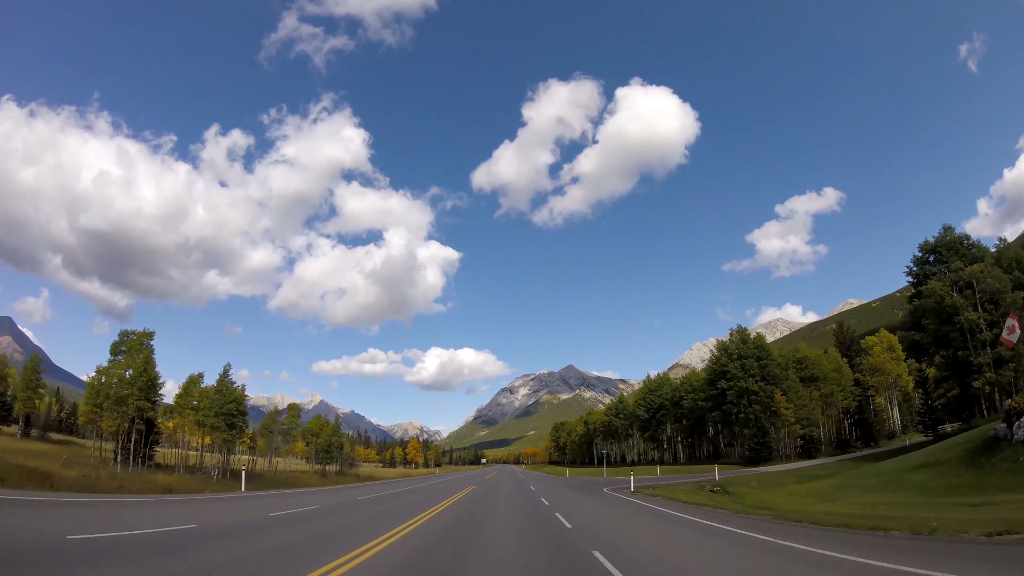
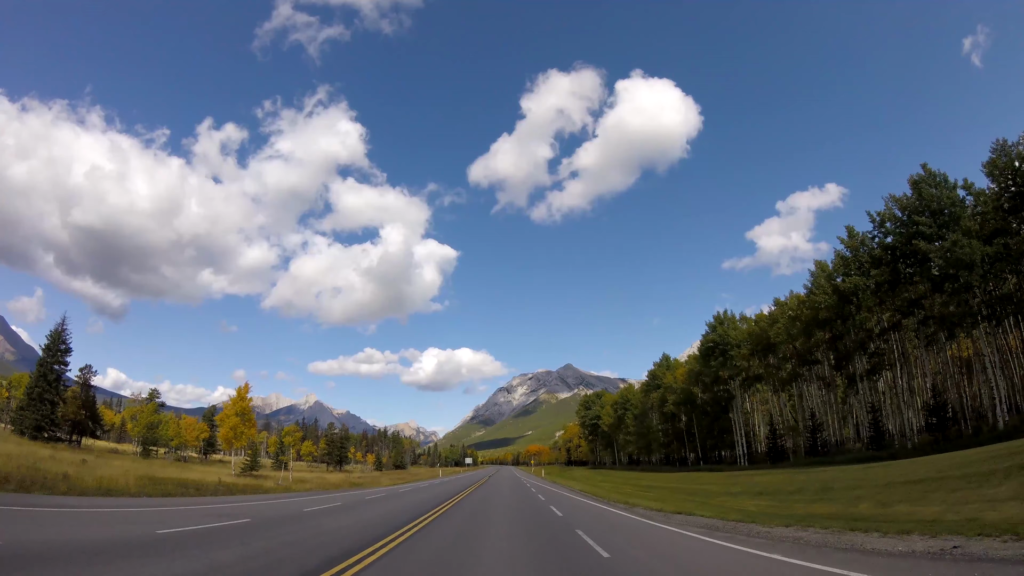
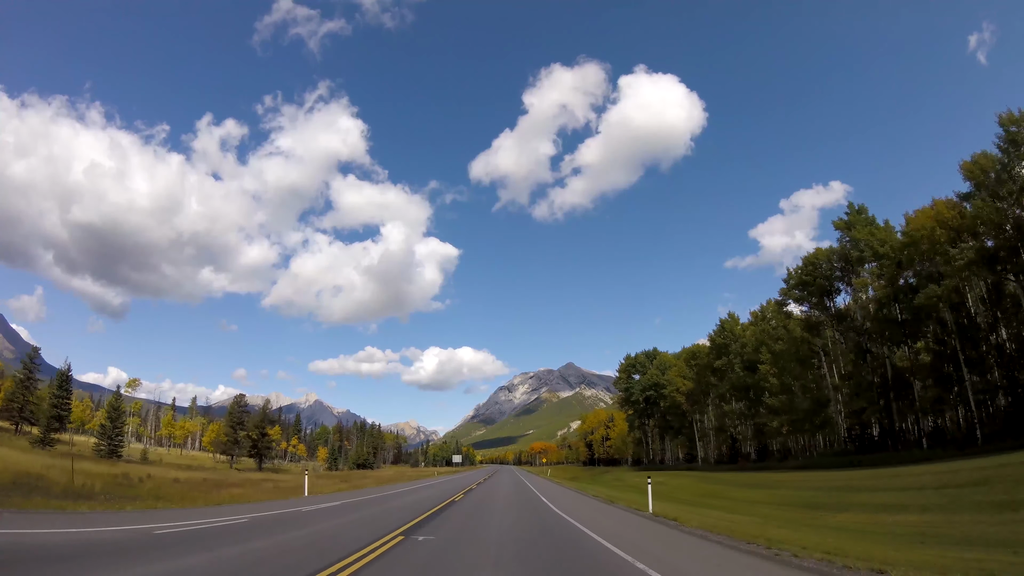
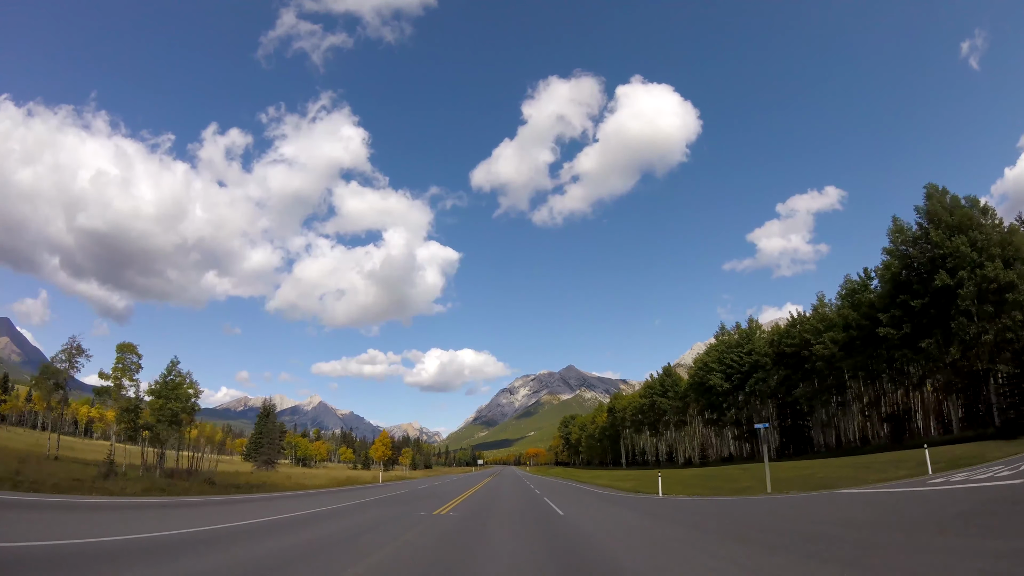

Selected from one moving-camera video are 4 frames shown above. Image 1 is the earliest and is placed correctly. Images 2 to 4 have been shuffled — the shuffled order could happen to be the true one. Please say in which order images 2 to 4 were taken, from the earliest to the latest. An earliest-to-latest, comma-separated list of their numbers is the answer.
4, 2, 3
